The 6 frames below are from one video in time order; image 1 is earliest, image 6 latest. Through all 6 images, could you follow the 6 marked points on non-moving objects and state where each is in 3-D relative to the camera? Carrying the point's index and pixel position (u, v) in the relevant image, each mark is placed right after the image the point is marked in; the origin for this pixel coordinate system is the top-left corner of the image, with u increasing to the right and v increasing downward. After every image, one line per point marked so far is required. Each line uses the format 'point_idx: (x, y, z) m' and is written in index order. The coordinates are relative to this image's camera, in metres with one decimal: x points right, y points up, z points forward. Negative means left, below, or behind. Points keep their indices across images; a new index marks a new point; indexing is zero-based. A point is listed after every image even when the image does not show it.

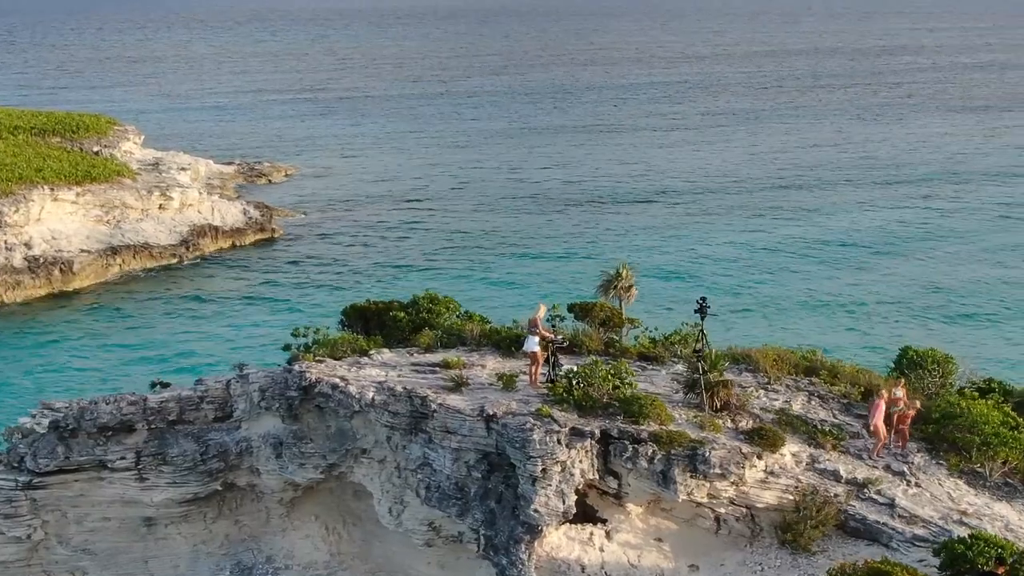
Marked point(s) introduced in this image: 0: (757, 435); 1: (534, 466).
0: (+2.8, -1.7, +18.9) m
1: (+0.2, -1.9, +17.6) m
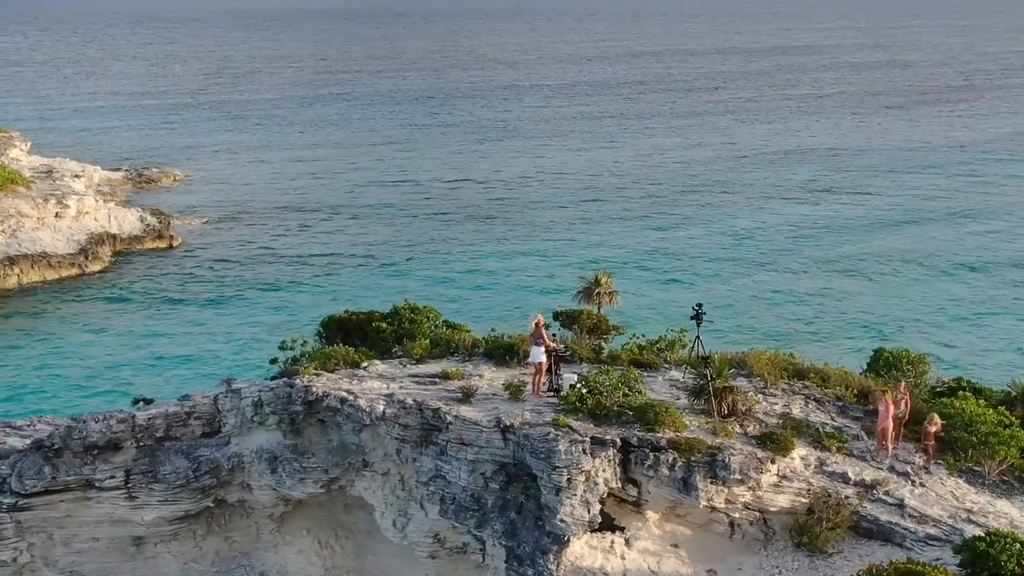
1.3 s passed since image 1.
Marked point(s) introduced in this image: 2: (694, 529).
0: (+3.0, -1.7, +19.2) m
1: (+0.5, -2.0, +17.7) m
2: (+2.1, -2.8, +19.0) m
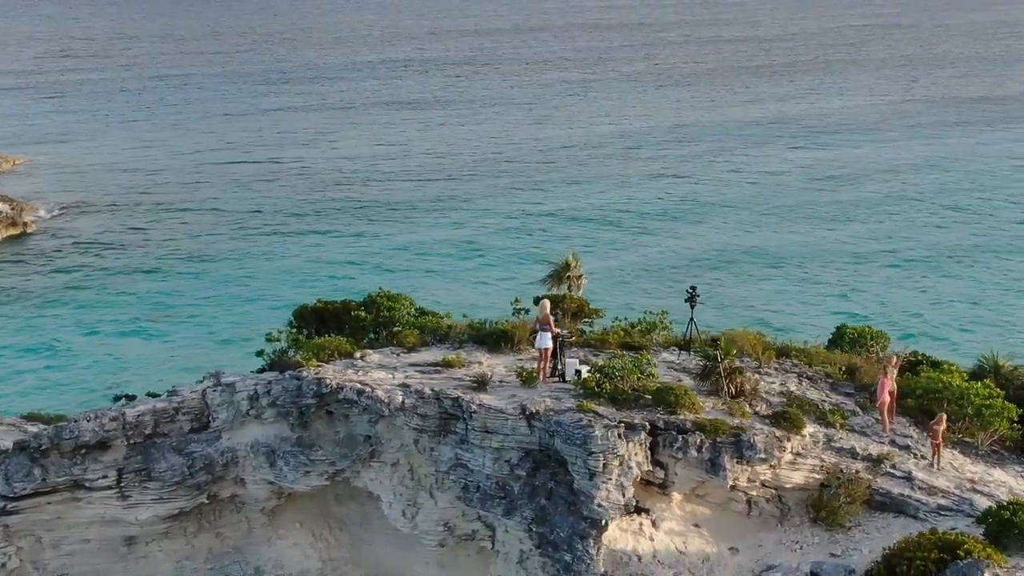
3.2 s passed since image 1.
0: (+3.2, -1.5, +19.6) m
1: (+0.9, -1.9, +17.8) m
2: (+2.3, -2.6, +19.3) m
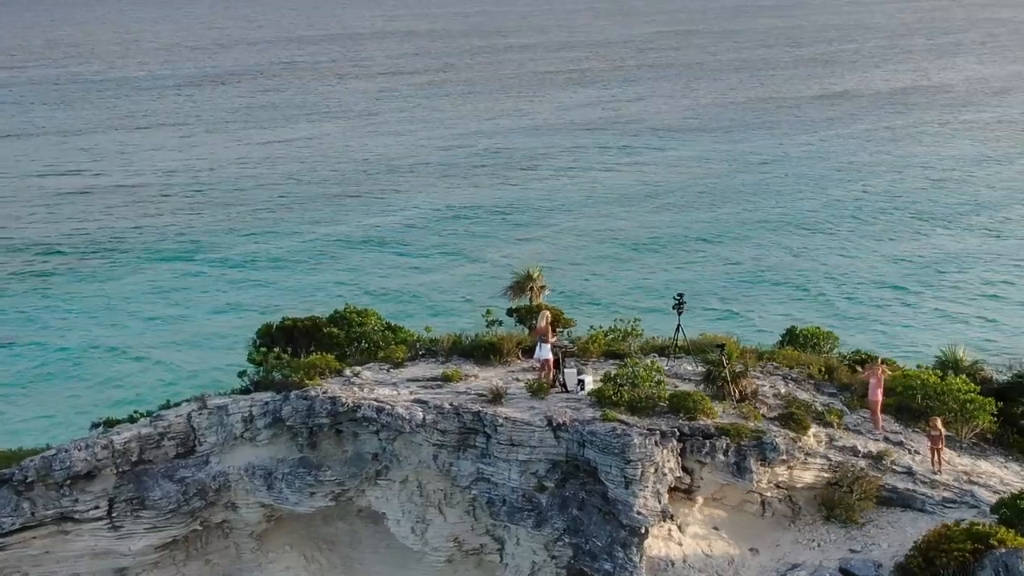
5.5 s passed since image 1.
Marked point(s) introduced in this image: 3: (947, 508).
0: (+3.3, -1.6, +20.0) m
1: (+1.3, -2.0, +18.0) m
2: (+2.6, -2.6, +19.6) m
3: (+5.2, -2.6, +19.6) m
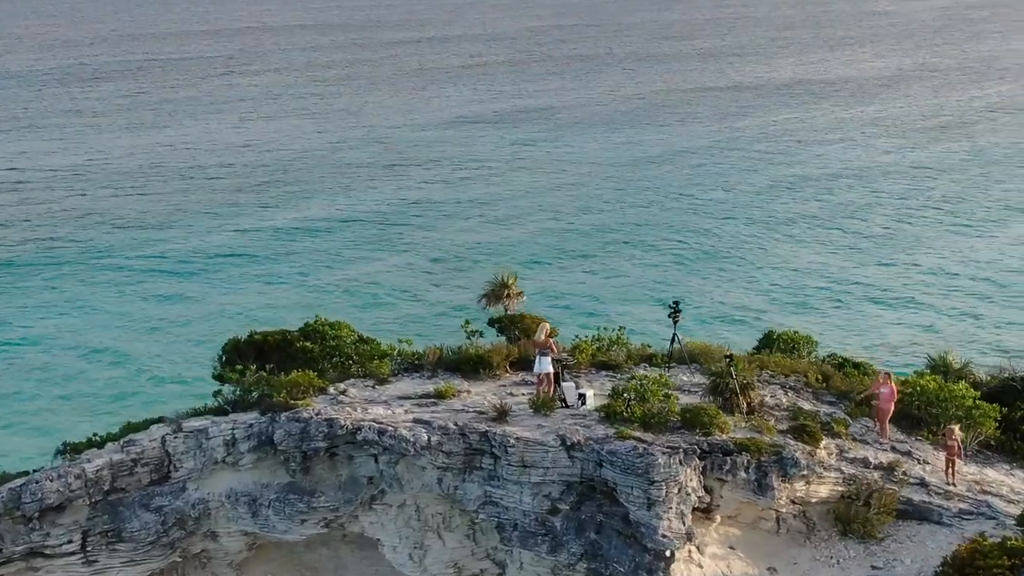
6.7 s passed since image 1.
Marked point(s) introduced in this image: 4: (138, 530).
0: (+3.3, -1.7, +19.3) m
1: (+1.5, -2.1, +17.1) m
2: (+2.6, -2.7, +18.8) m
3: (+5.2, -2.7, +19.0) m
4: (-4.3, -2.8, +19.0) m
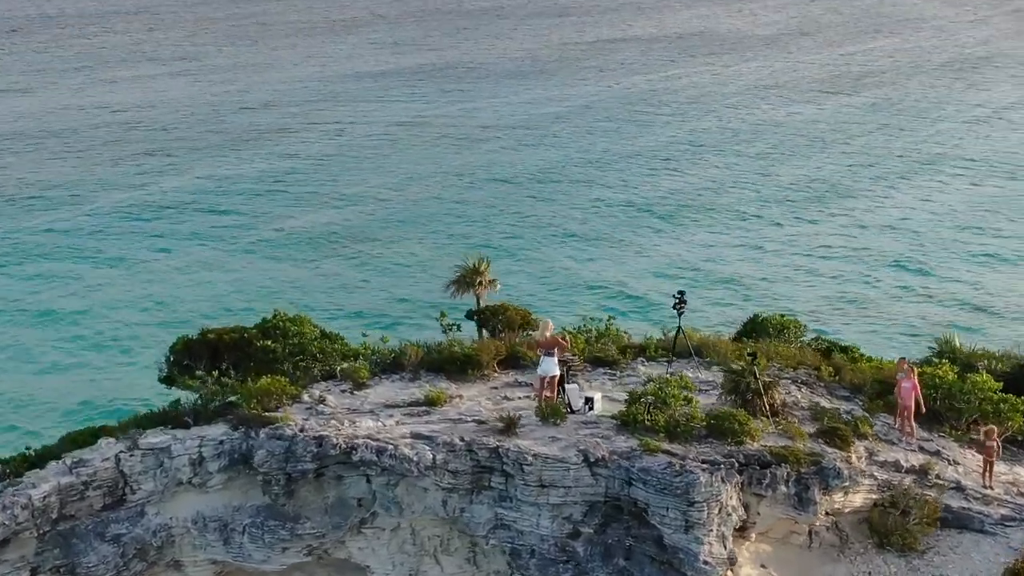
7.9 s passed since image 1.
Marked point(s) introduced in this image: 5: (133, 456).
0: (+3.4, -1.6, +17.6) m
1: (+1.7, -2.1, +15.2) m
2: (+2.7, -2.6, +17.1) m
3: (+5.3, -2.5, +17.5) m
4: (-4.2, -2.8, +16.7) m
5: (-3.8, -1.8, +17.1) m
